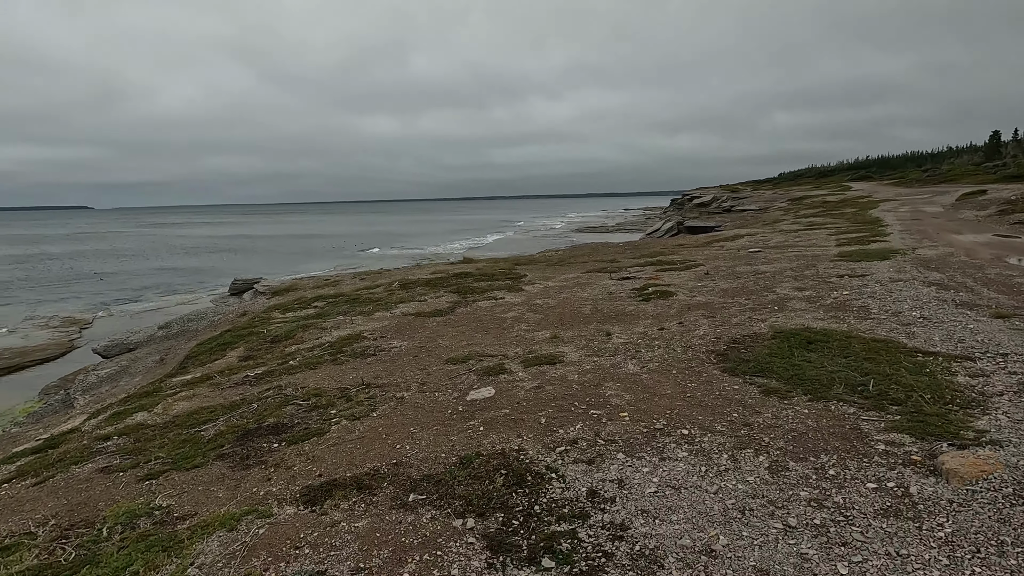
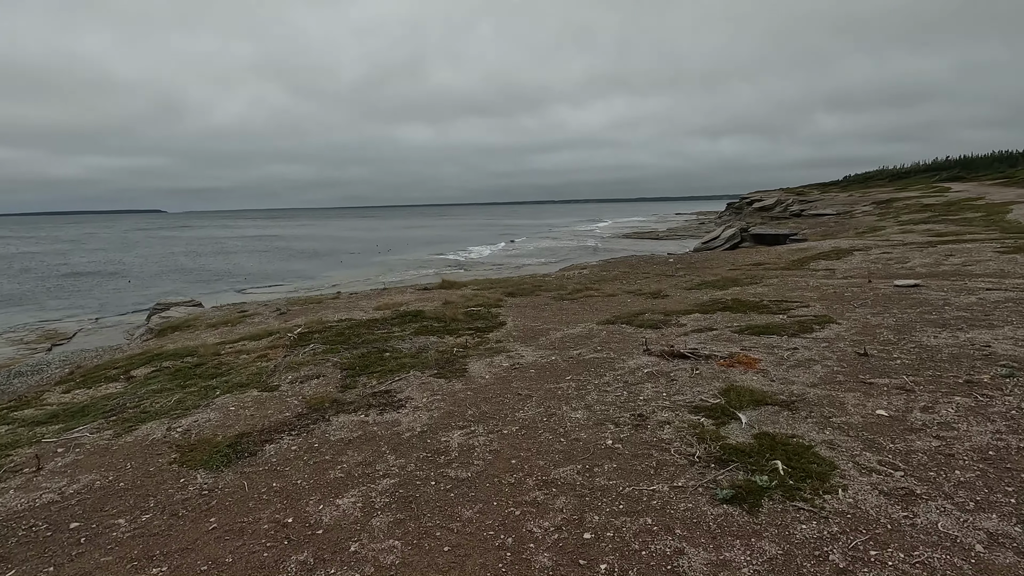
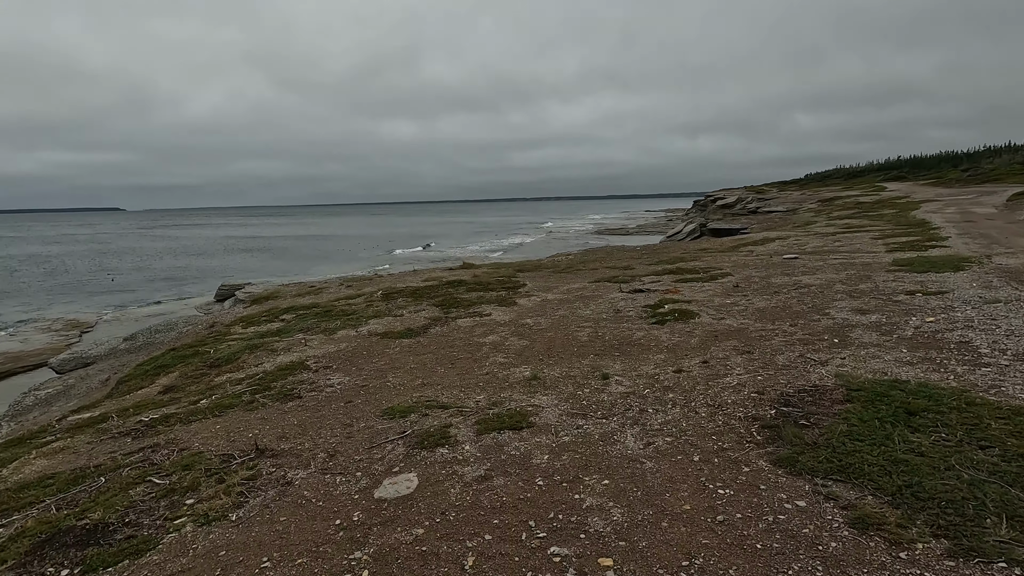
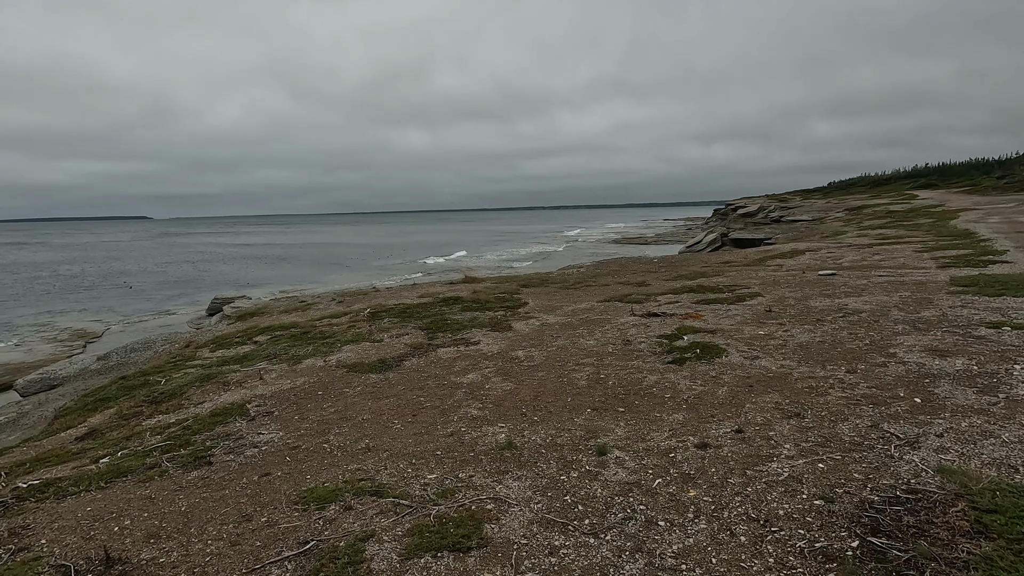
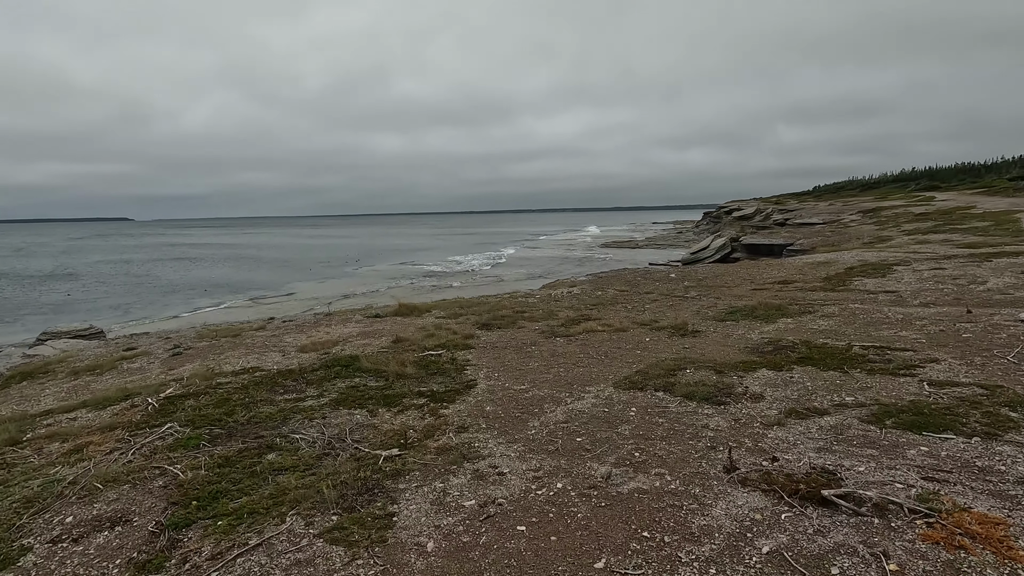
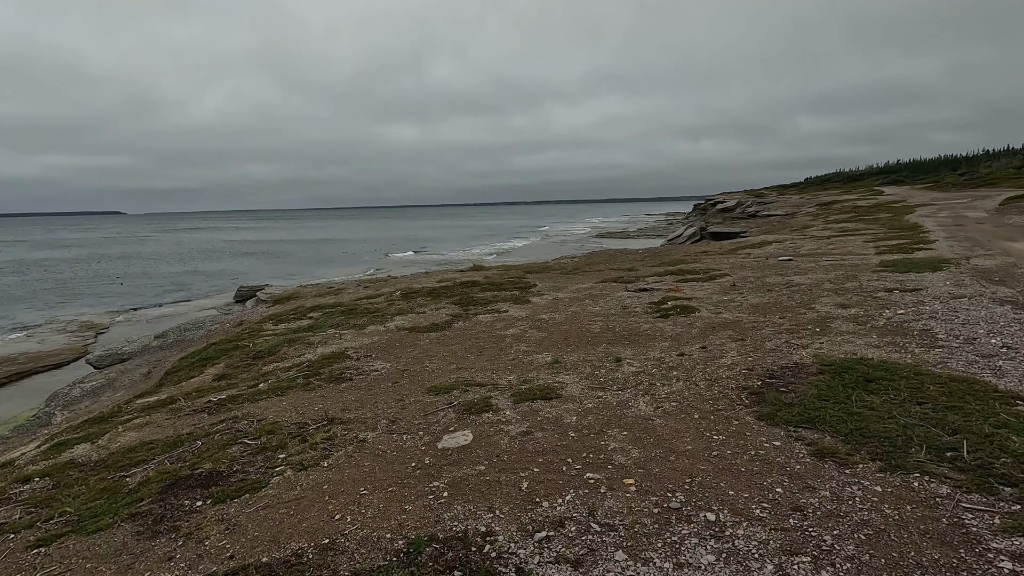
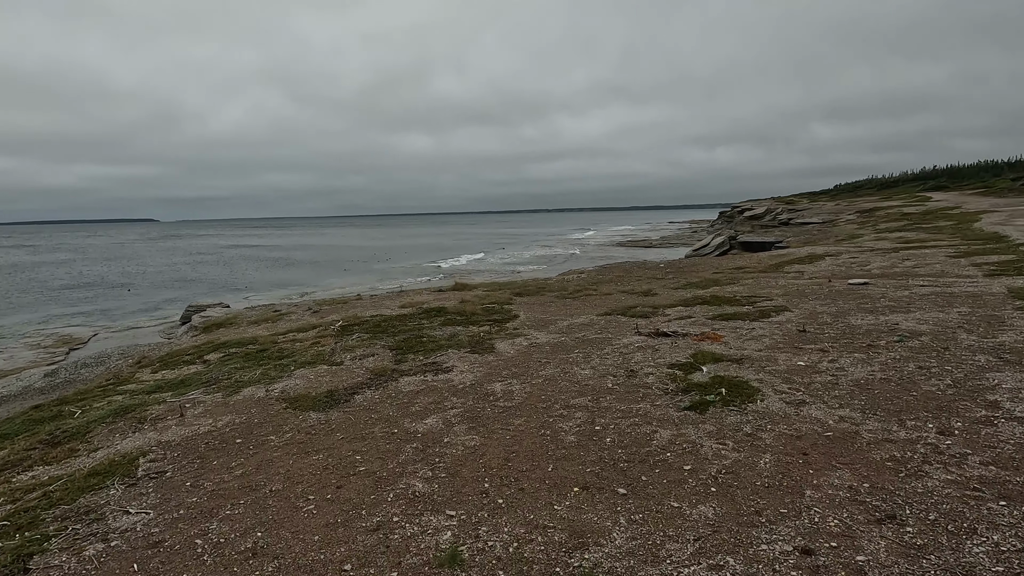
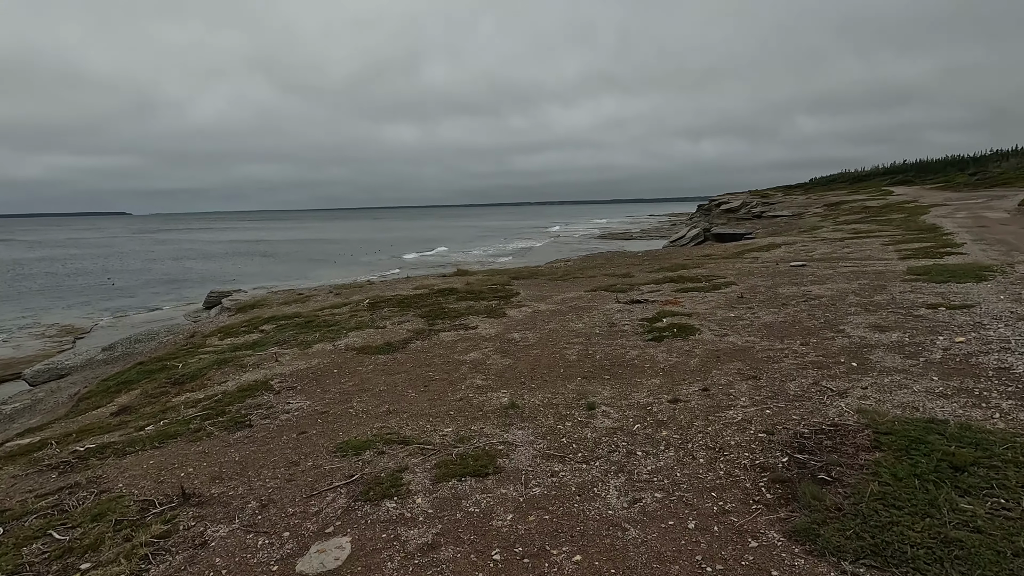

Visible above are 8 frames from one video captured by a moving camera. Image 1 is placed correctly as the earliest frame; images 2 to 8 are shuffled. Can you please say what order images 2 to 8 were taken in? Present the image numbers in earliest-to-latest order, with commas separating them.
6, 3, 8, 4, 7, 2, 5
